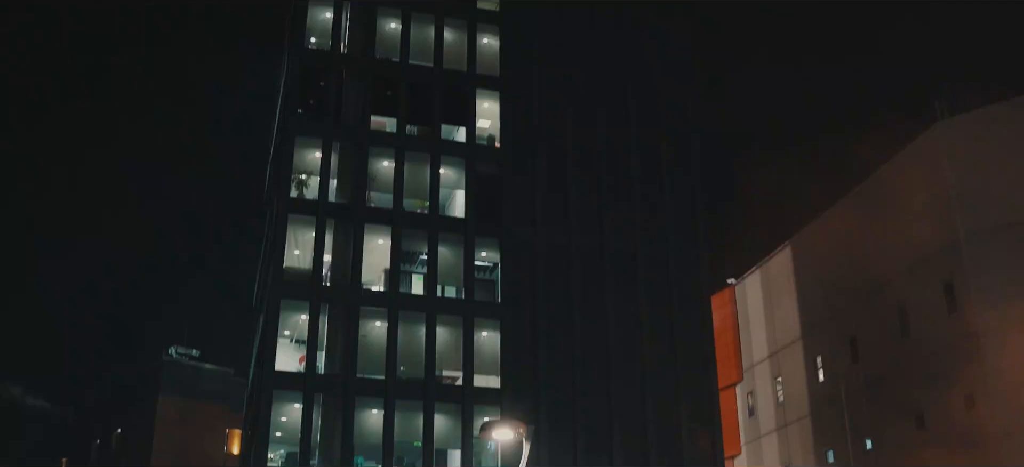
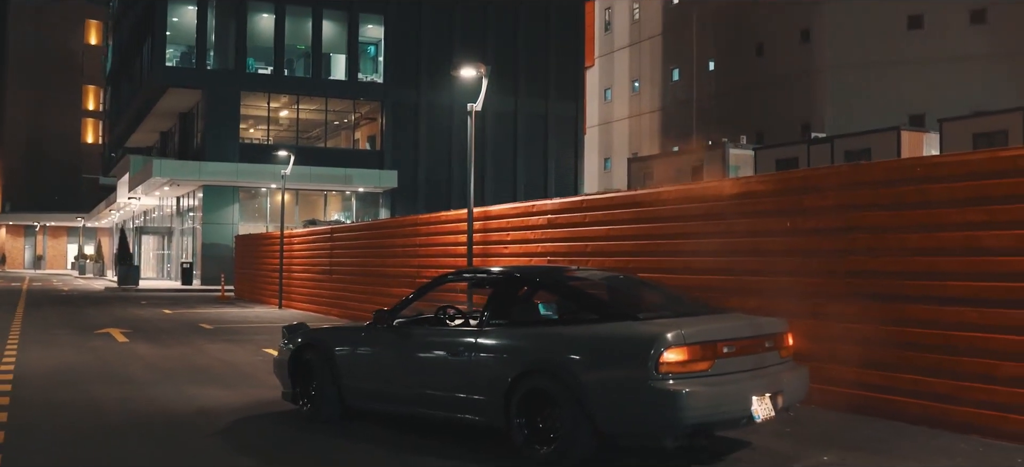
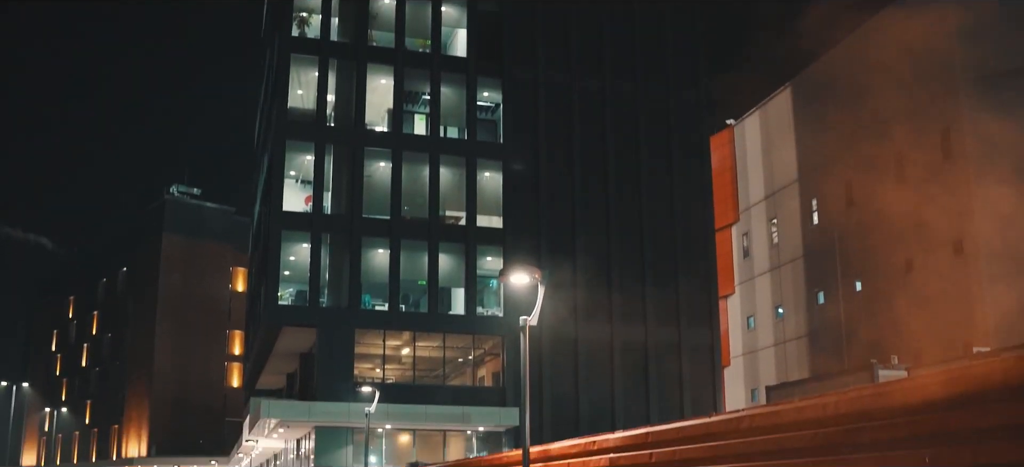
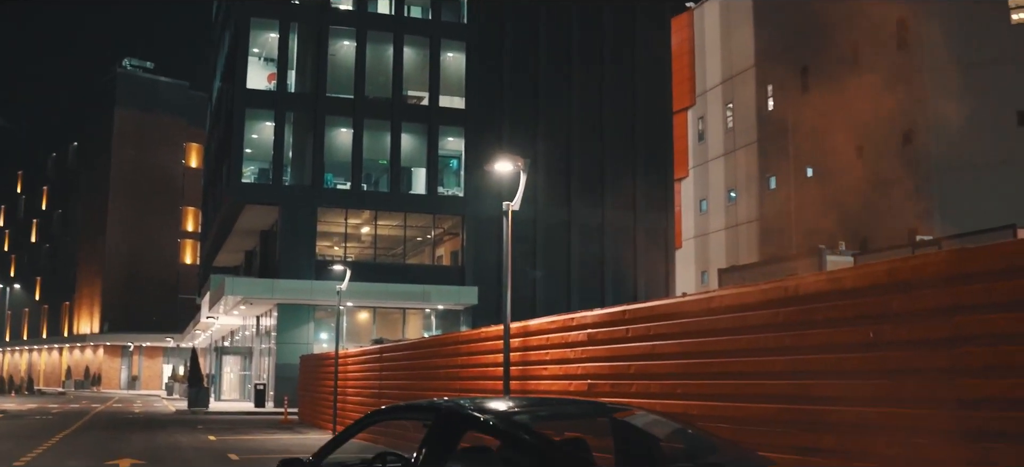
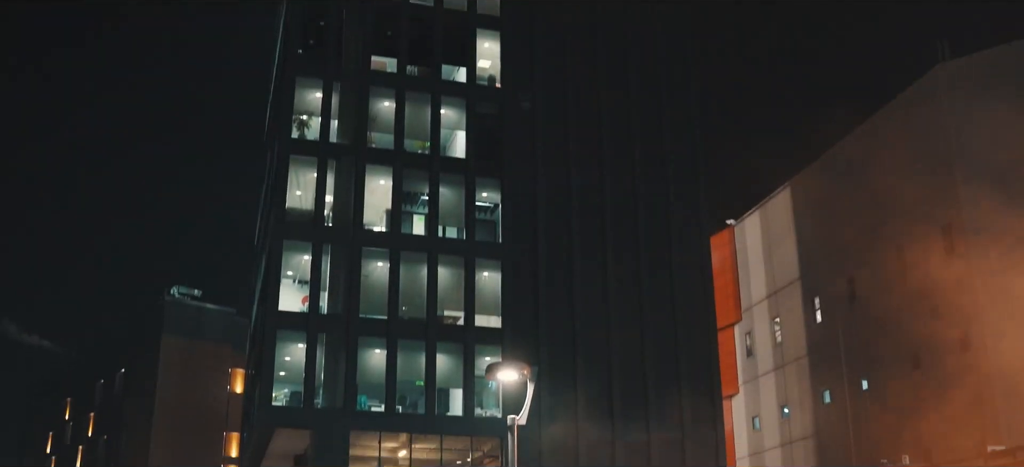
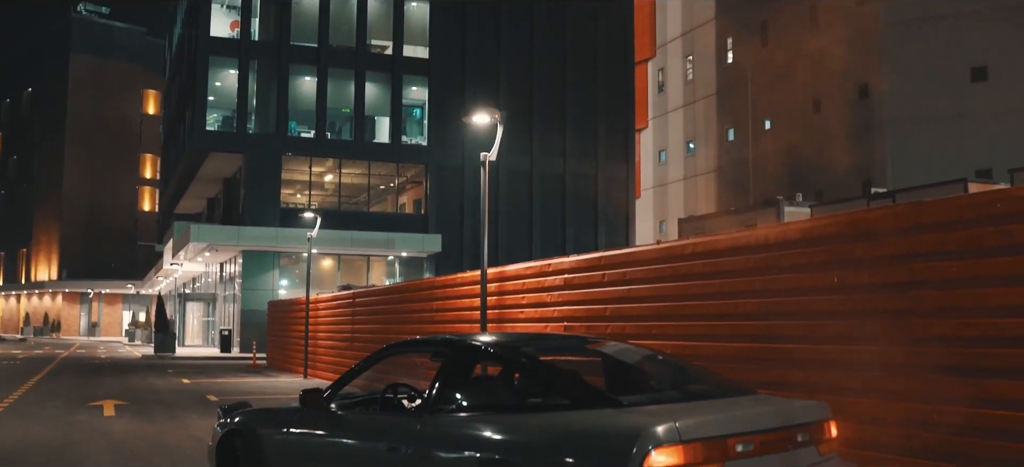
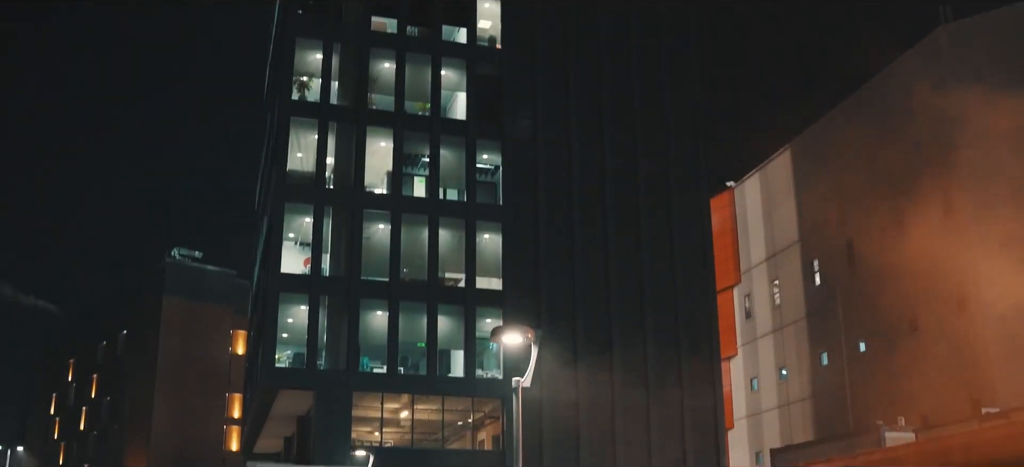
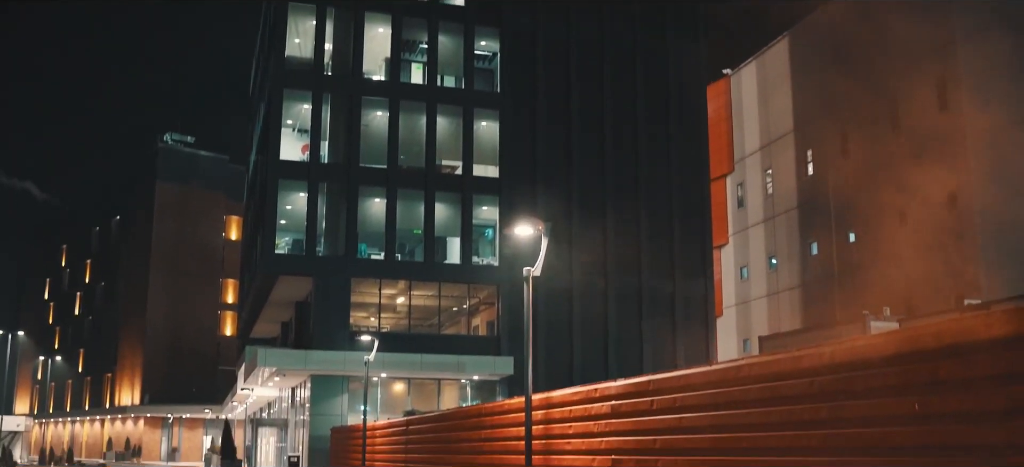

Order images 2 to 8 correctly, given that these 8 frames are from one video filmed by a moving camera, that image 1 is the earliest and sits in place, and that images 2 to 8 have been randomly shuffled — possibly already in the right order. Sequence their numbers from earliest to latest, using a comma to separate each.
5, 7, 3, 8, 4, 6, 2
